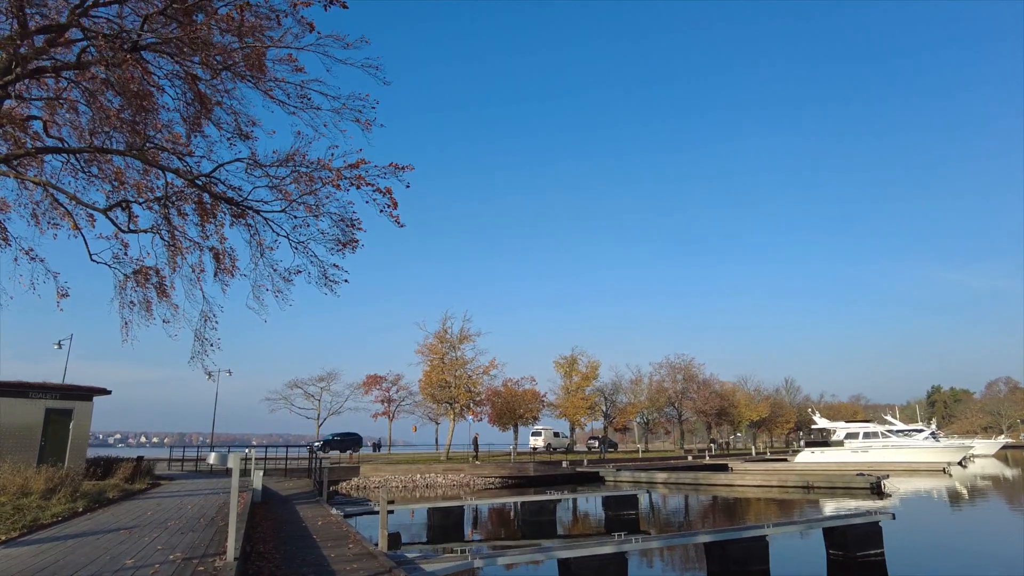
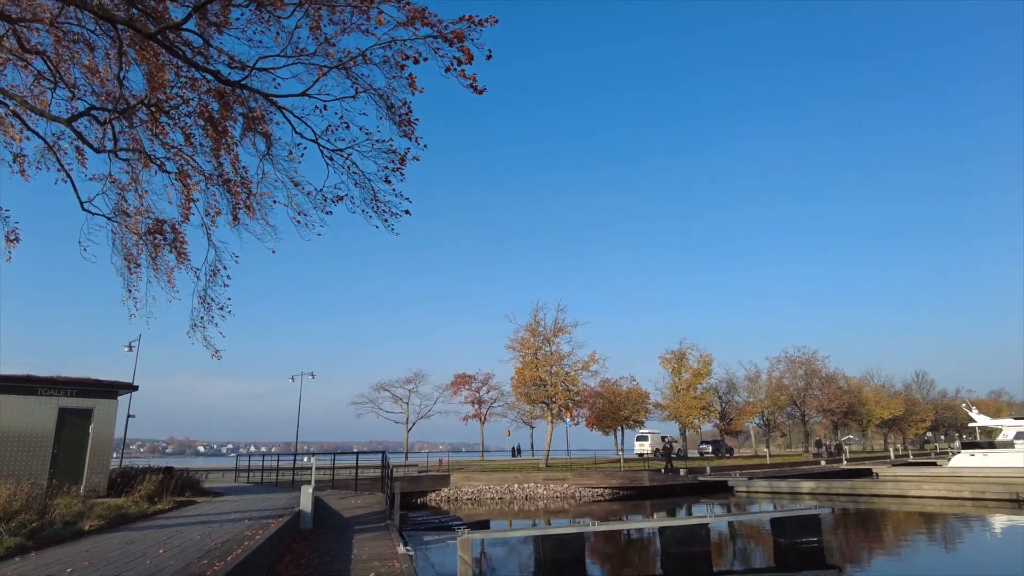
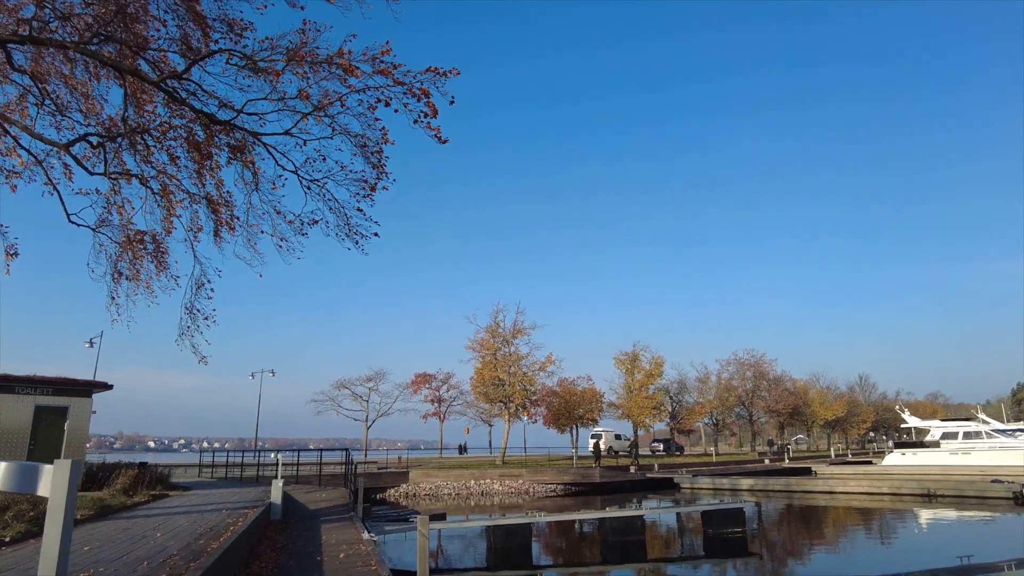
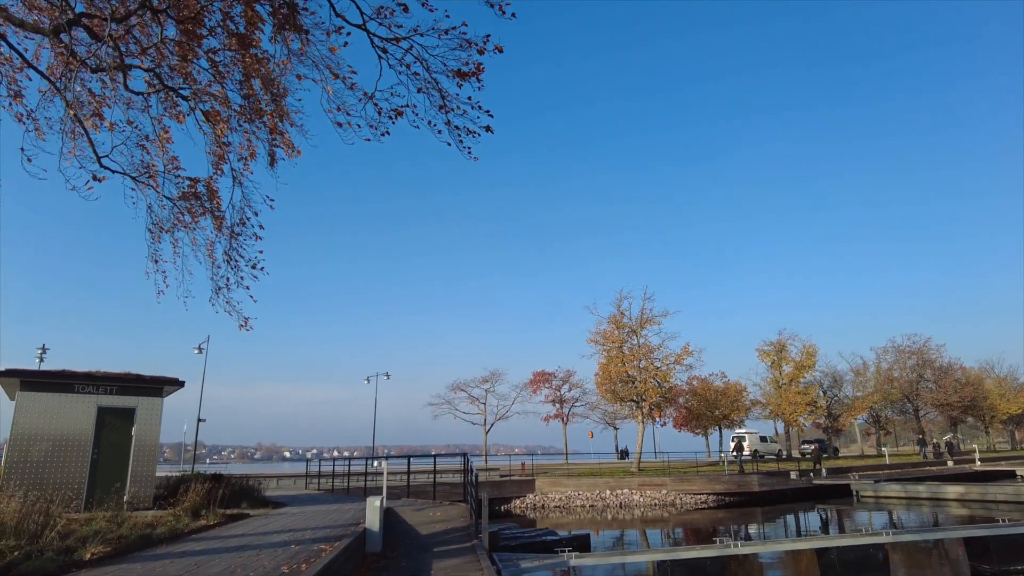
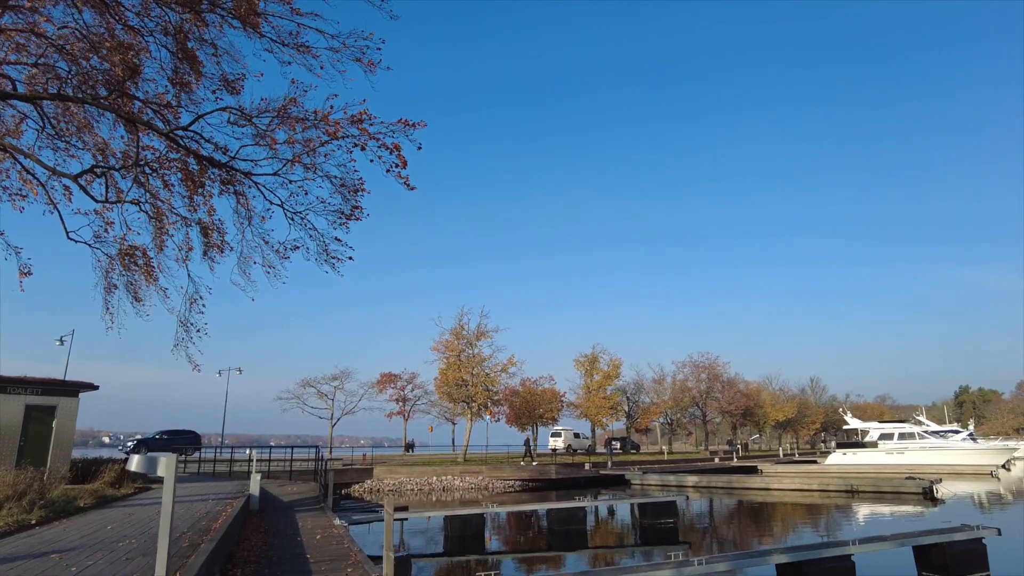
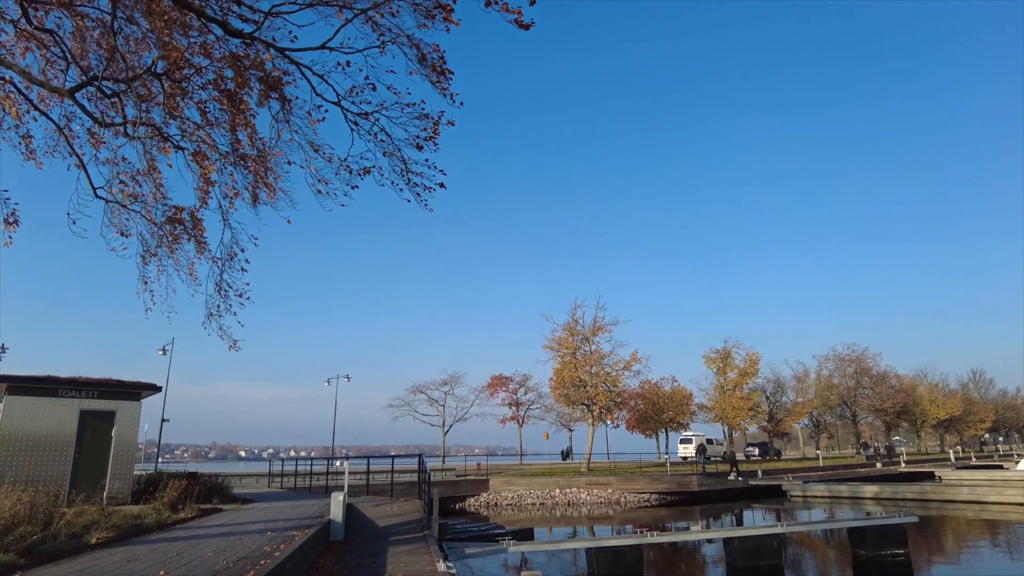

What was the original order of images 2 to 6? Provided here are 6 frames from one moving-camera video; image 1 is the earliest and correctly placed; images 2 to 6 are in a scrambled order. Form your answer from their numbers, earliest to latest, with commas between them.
5, 3, 2, 6, 4
